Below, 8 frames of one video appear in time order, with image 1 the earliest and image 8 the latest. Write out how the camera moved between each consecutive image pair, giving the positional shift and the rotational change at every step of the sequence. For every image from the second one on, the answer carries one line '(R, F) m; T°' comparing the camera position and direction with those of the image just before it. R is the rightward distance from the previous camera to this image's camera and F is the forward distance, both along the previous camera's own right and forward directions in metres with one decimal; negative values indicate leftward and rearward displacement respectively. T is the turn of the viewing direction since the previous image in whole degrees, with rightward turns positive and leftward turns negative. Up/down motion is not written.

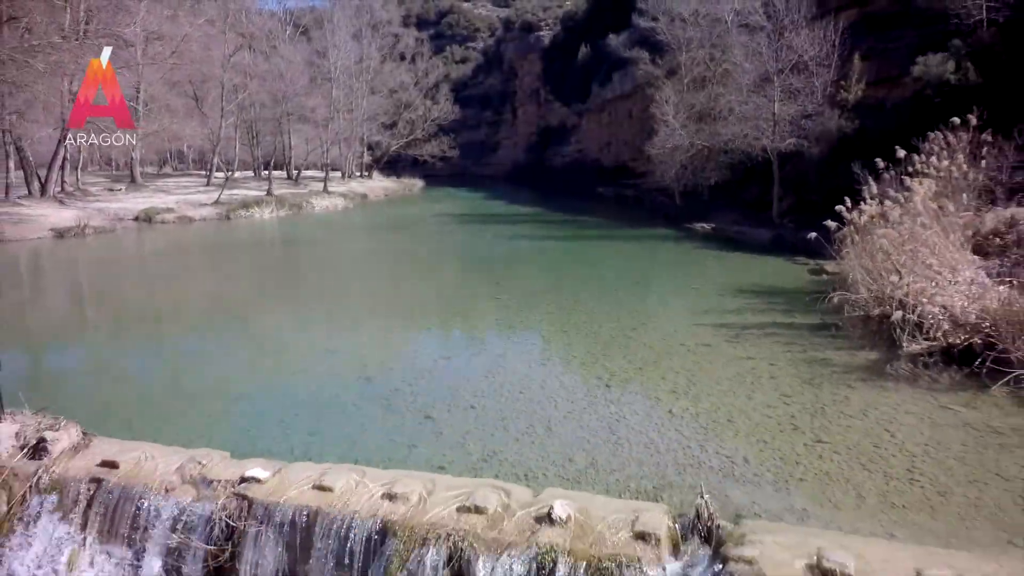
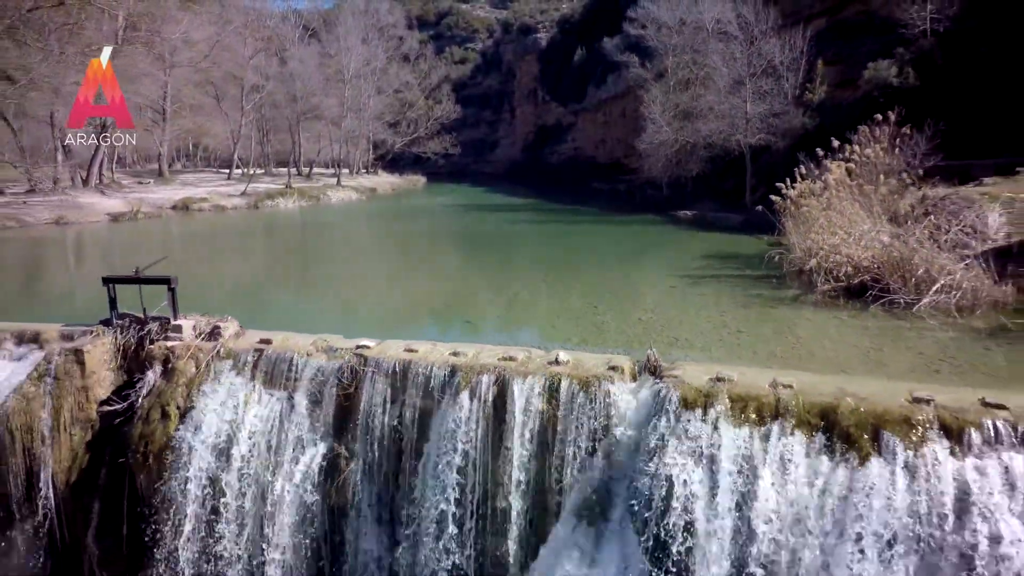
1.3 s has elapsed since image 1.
(-0.2, -1.7) m; 0°
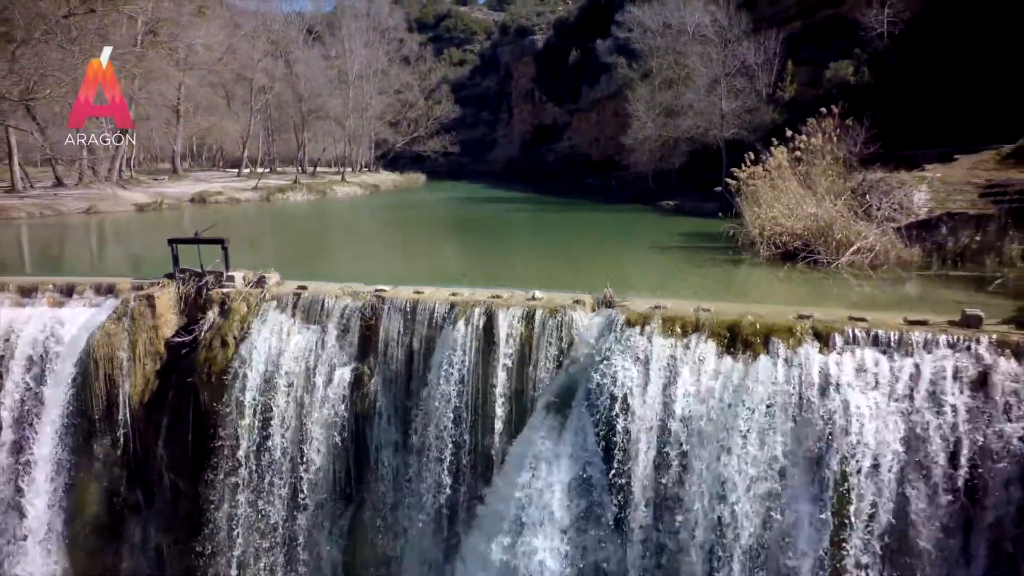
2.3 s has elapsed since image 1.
(+0.1, -1.3) m; 0°
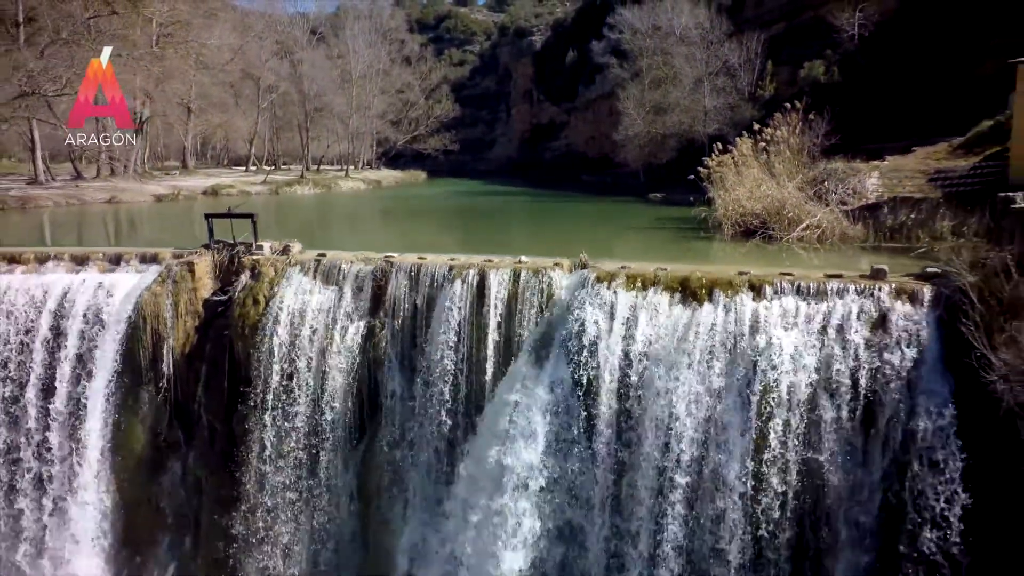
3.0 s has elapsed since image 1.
(+0.1, -1.0) m; 0°
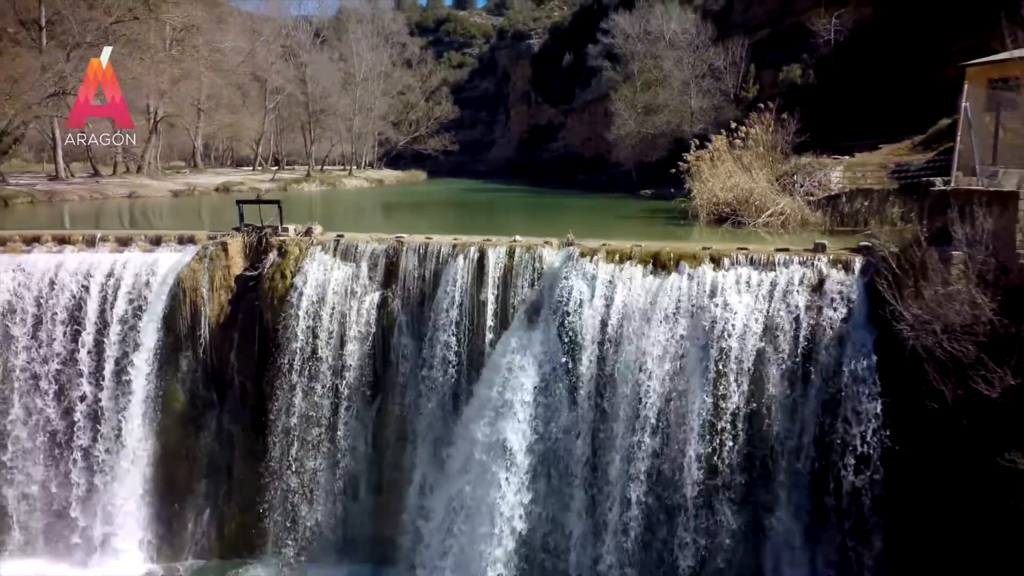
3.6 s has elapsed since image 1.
(0.0, -1.0) m; 0°
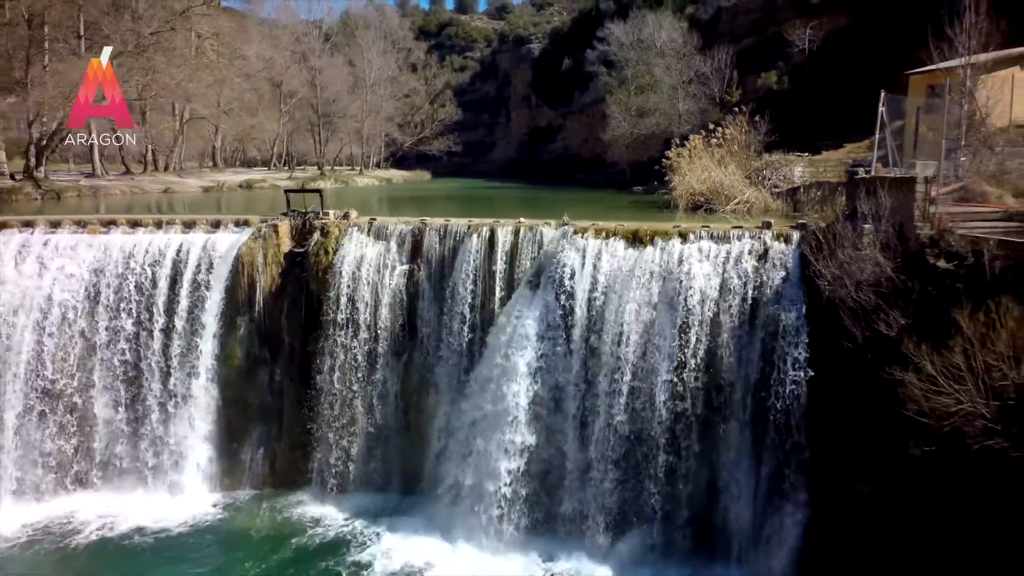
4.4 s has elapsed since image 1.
(-0.1, -1.6) m; 0°
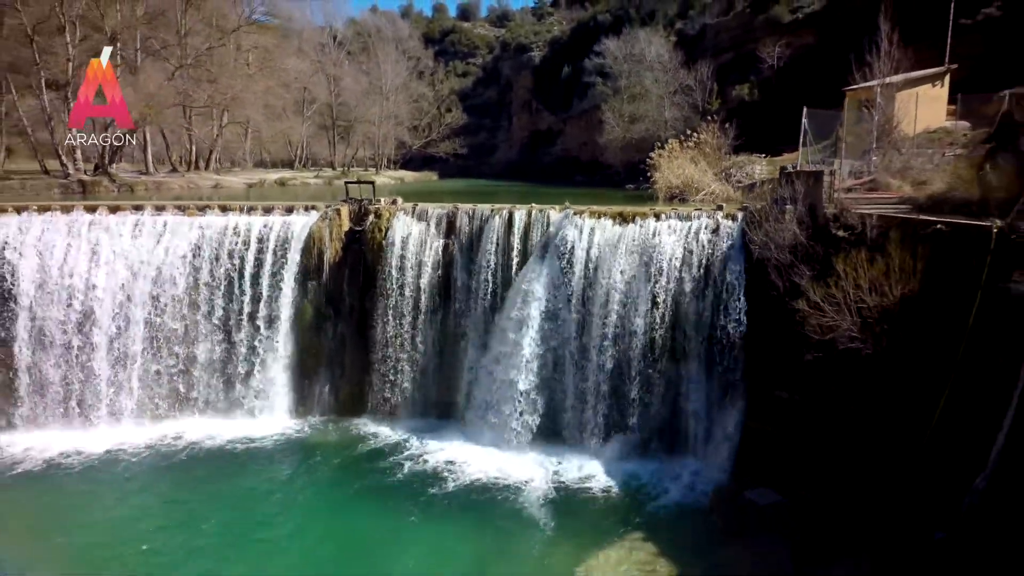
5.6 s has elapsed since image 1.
(-0.3, -2.7) m; 0°
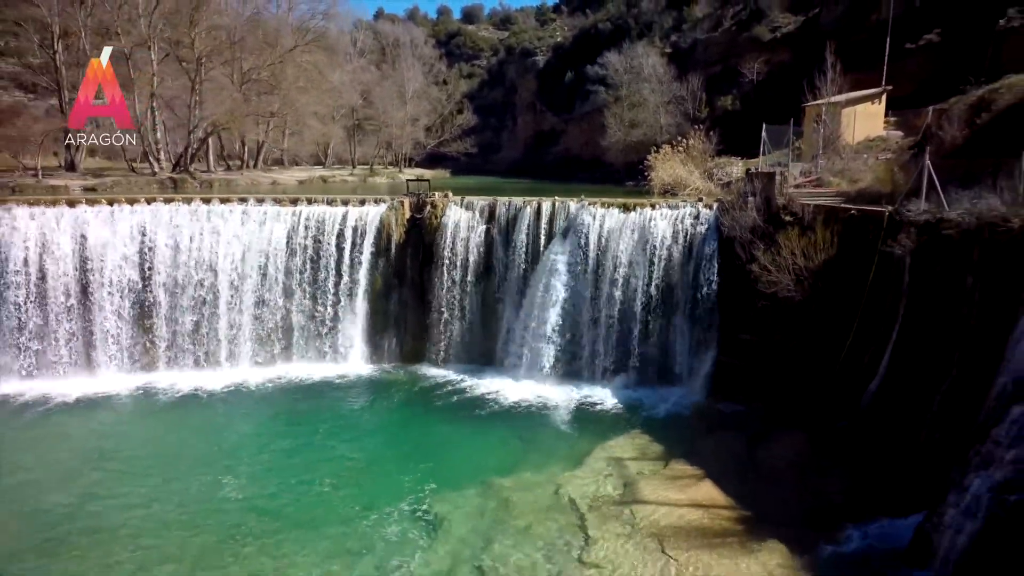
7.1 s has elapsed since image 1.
(-0.6, -3.5) m; 0°
